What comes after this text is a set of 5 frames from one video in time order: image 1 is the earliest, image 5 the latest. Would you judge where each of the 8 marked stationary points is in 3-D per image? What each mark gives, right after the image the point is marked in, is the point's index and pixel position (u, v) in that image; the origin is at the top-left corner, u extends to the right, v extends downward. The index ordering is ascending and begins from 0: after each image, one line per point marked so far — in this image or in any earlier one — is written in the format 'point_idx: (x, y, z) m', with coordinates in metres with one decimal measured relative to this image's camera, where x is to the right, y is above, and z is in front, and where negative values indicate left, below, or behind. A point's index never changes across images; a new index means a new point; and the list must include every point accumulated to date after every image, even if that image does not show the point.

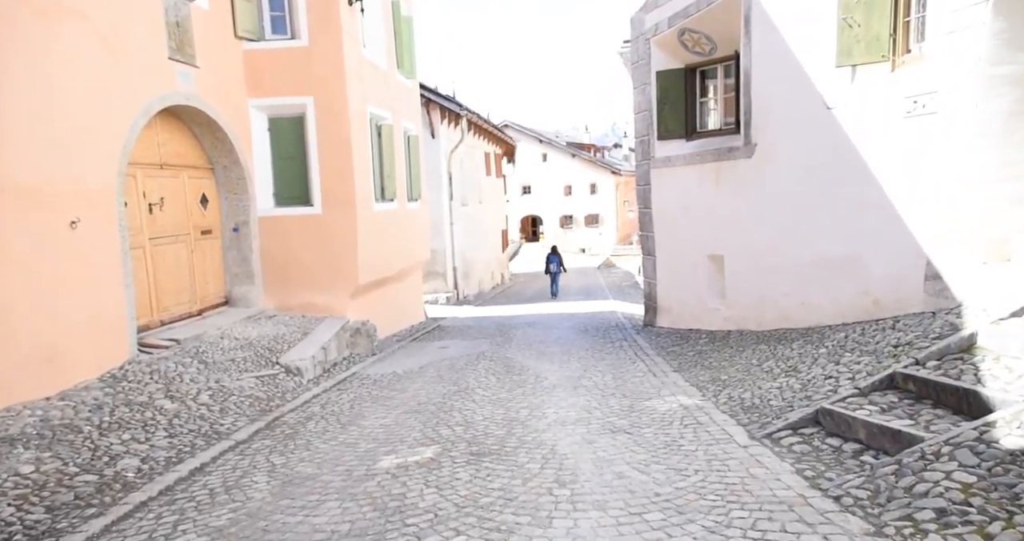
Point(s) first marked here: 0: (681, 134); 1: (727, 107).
0: (+2.5, +2.0, +11.8) m
1: (+3.1, +2.3, +11.2) m
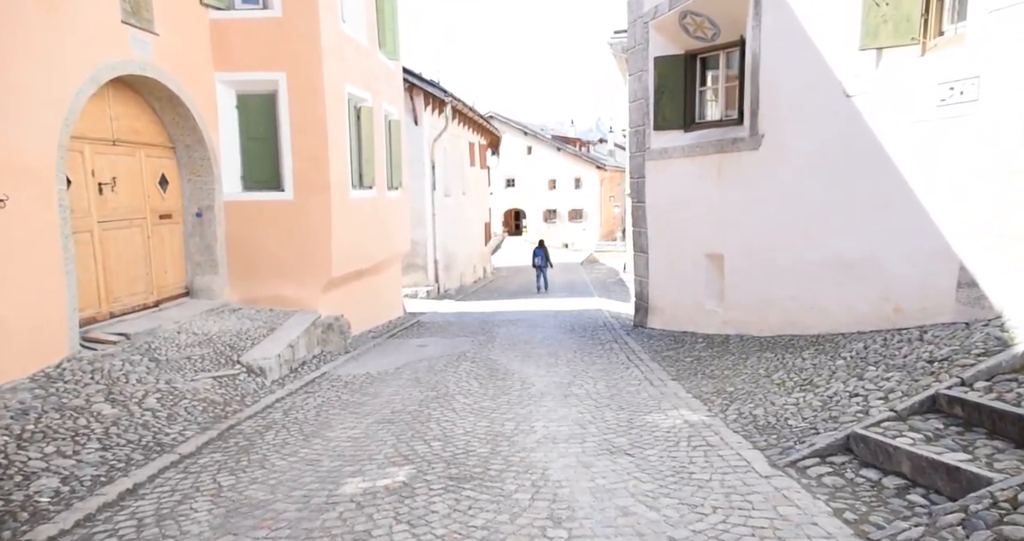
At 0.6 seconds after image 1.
0: (+2.3, +2.1, +11.2) m
1: (+2.9, +2.3, +10.6) m
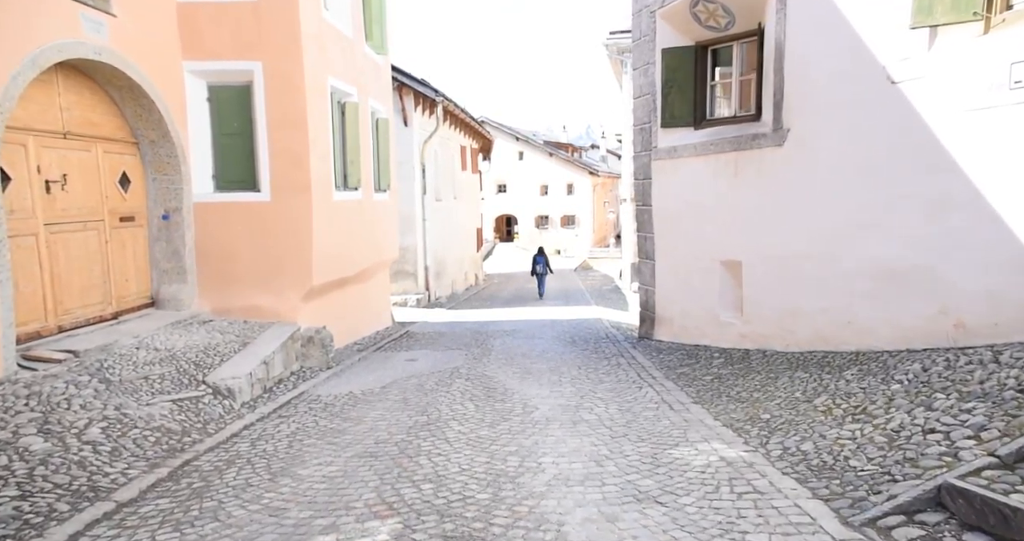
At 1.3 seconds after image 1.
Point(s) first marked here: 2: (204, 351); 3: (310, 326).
0: (+2.3, +2.0, +10.3) m
1: (+2.9, +2.2, +9.8) m
2: (-3.1, -0.8, +8.0) m
3: (-2.6, -0.7, +9.9) m
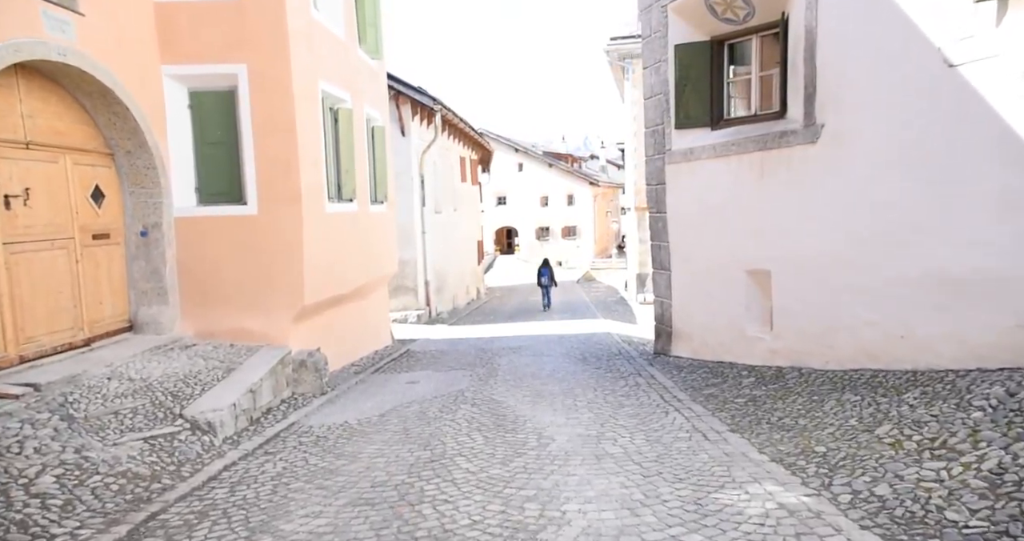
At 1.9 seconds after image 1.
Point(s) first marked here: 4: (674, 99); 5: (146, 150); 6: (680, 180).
0: (+2.4, +1.8, +9.7) m
1: (+2.9, +2.1, +9.1) m
2: (-3.0, -1.0, +7.3) m
3: (-2.5, -0.9, +9.2) m
4: (+2.1, +2.2, +10.0) m
5: (-3.9, +1.3, +8.3) m
6: (+2.1, +1.1, +9.9) m
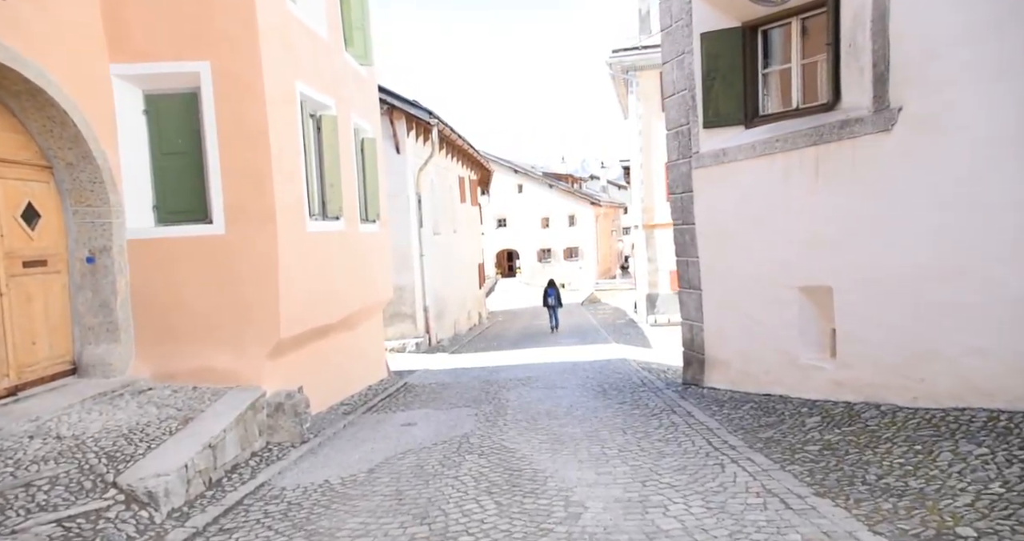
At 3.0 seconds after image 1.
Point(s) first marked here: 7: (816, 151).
0: (+2.4, +1.6, +8.4) m
1: (+3.0, +1.9, +7.9) m
2: (-2.9, -1.2, +5.9) m
3: (-2.4, -1.2, +7.9) m
4: (+2.1, +2.0, +8.7) m
5: (-3.8, +1.0, +7.1) m
6: (+2.2, +0.9, +8.6) m
7: (+2.6, +1.1, +6.9) m
